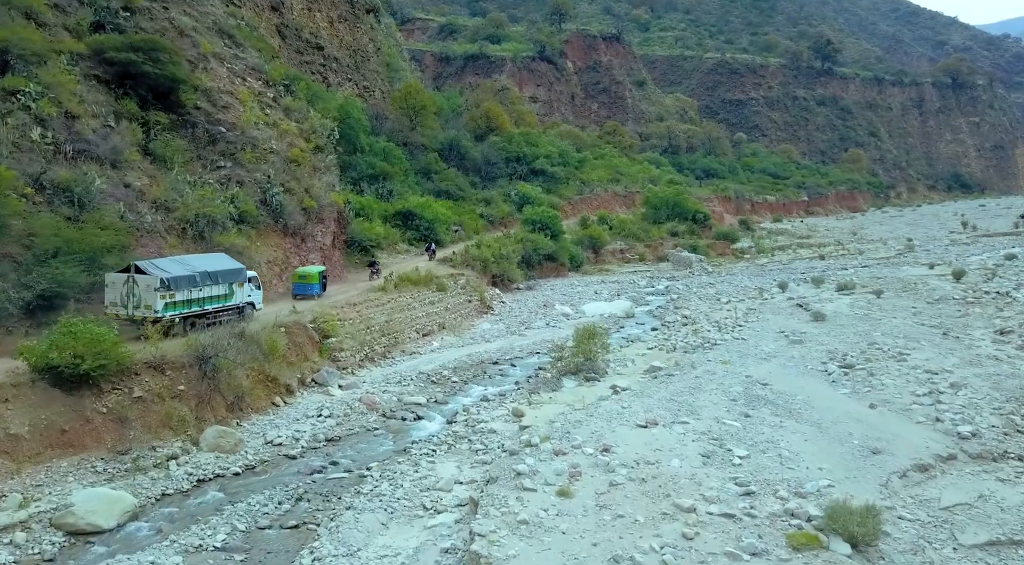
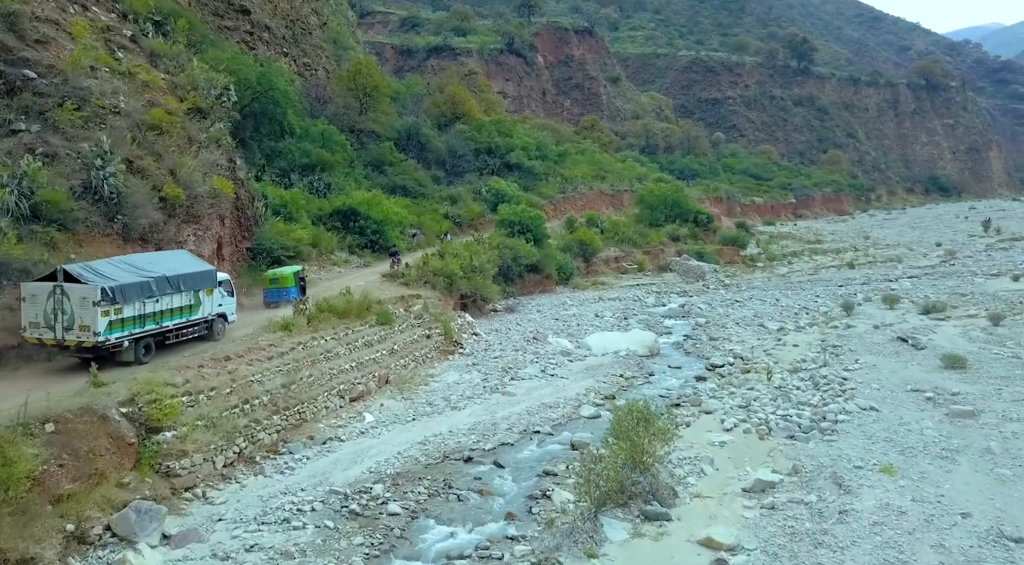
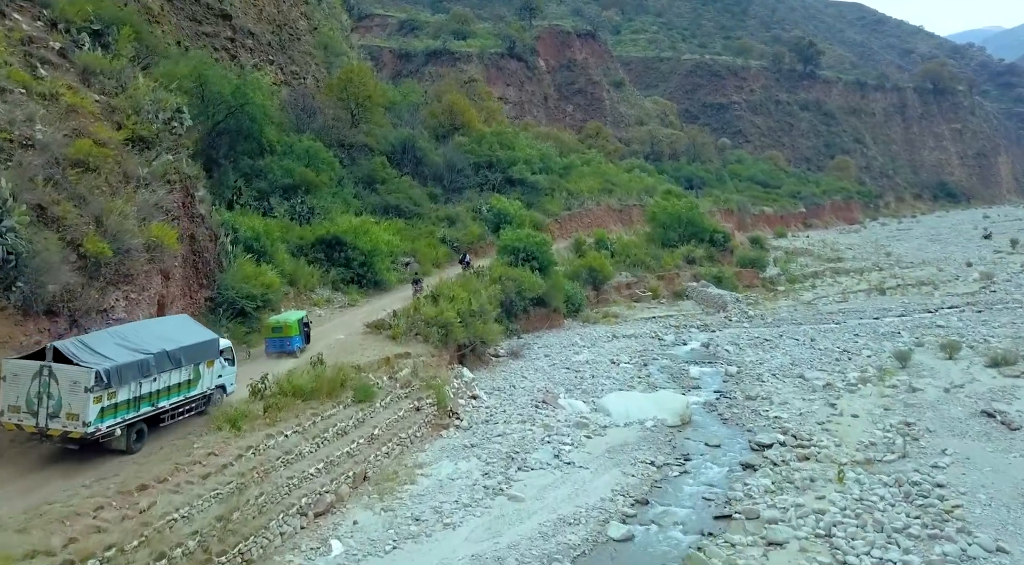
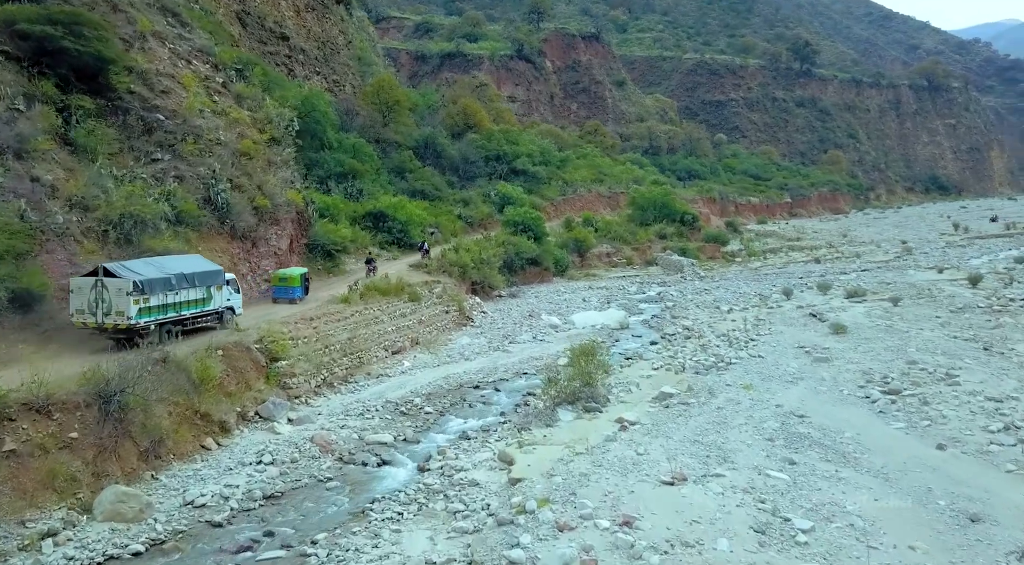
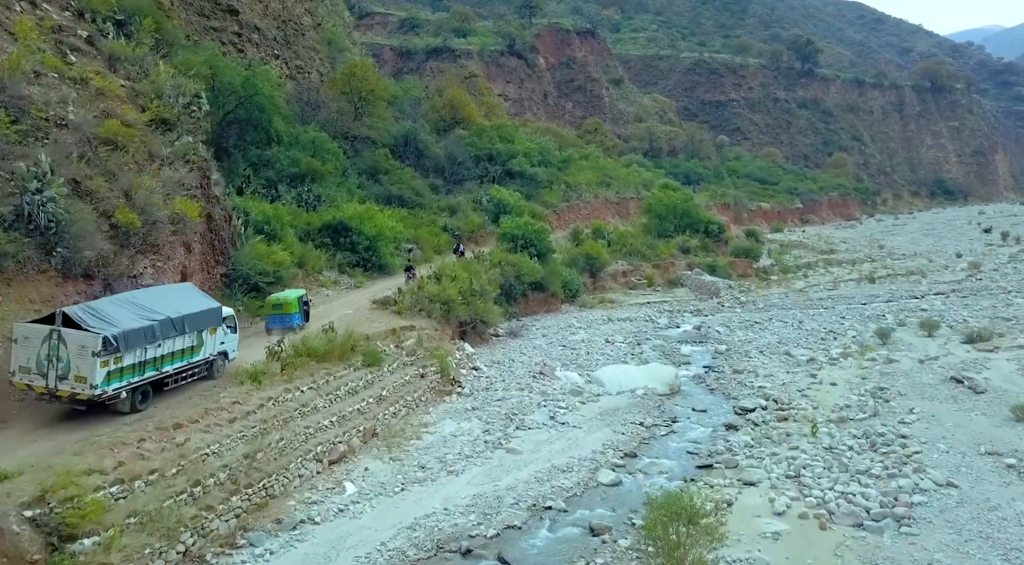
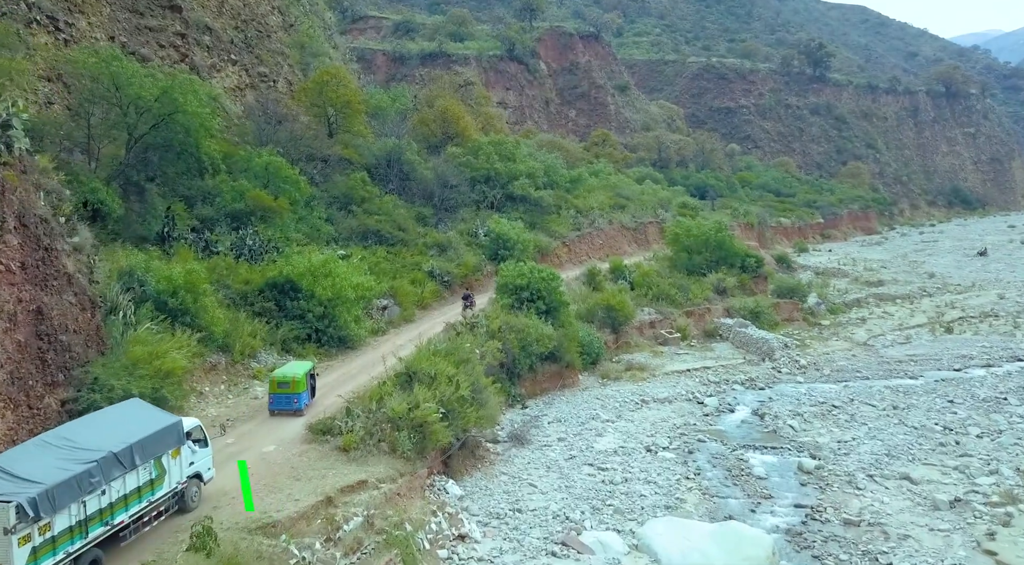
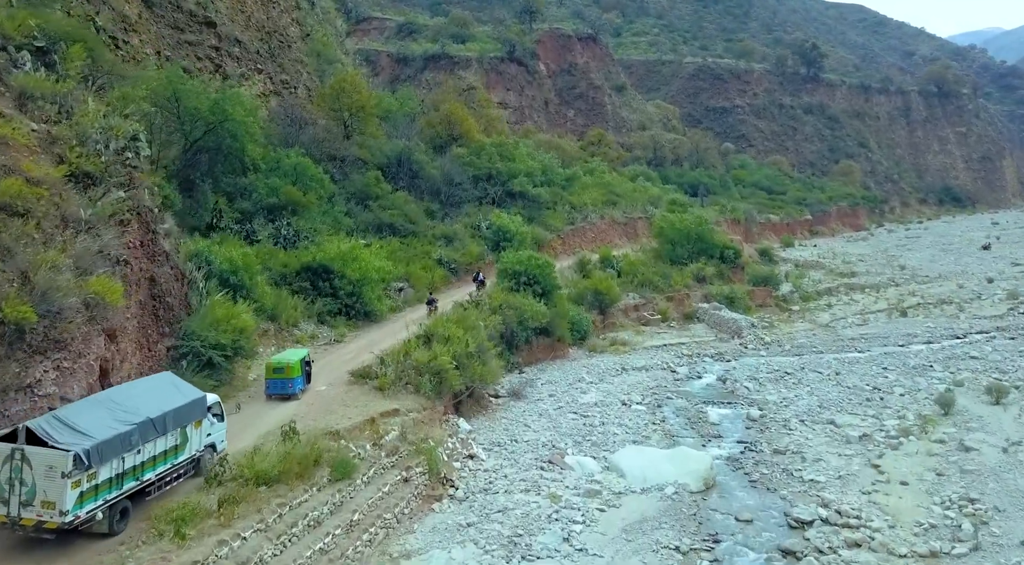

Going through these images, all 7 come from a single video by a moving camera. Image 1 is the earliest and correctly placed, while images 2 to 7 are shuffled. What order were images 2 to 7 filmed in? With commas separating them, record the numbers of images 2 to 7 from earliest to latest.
4, 2, 5, 3, 7, 6
